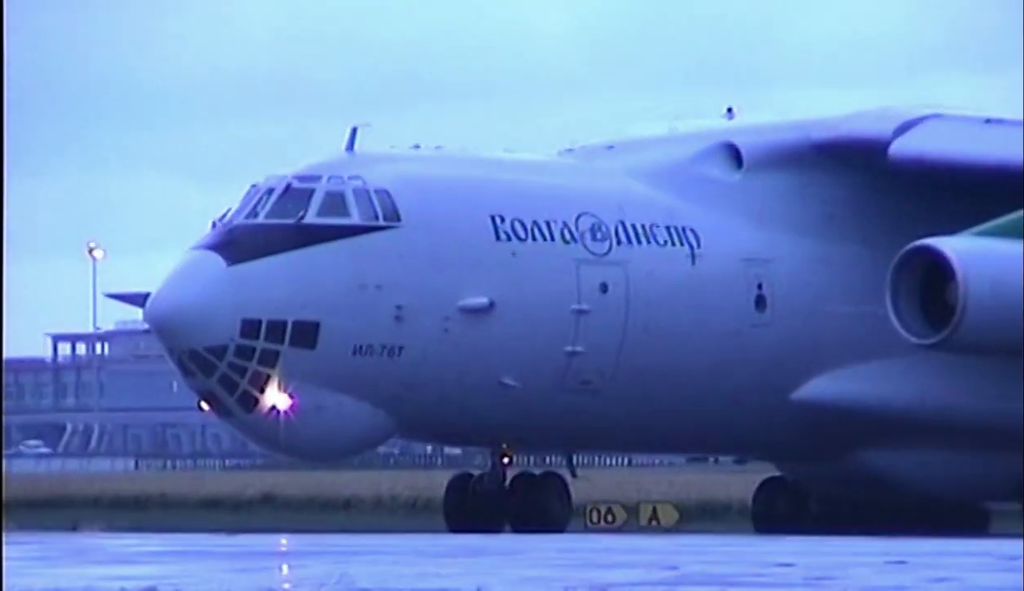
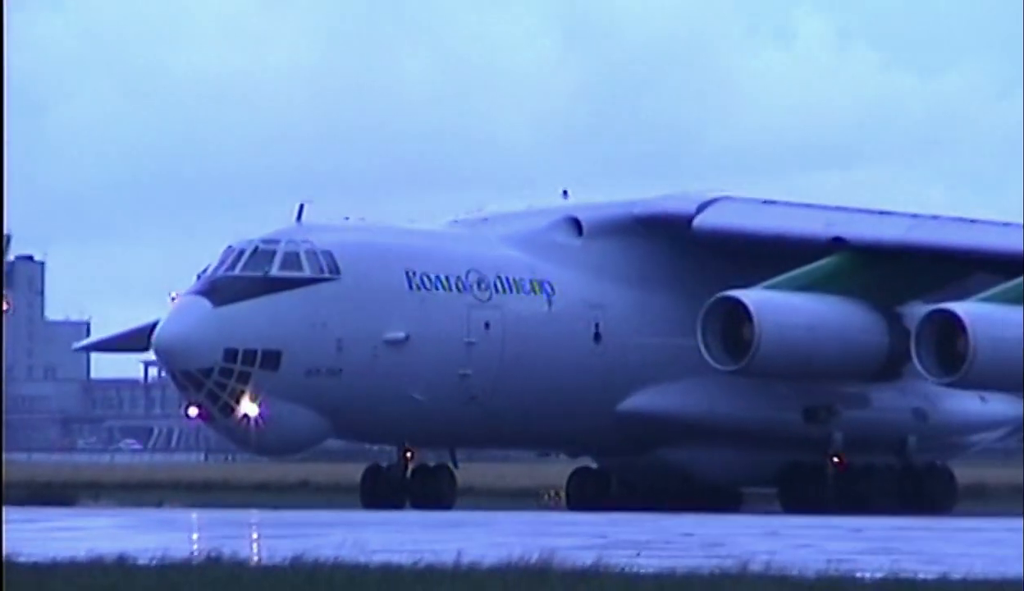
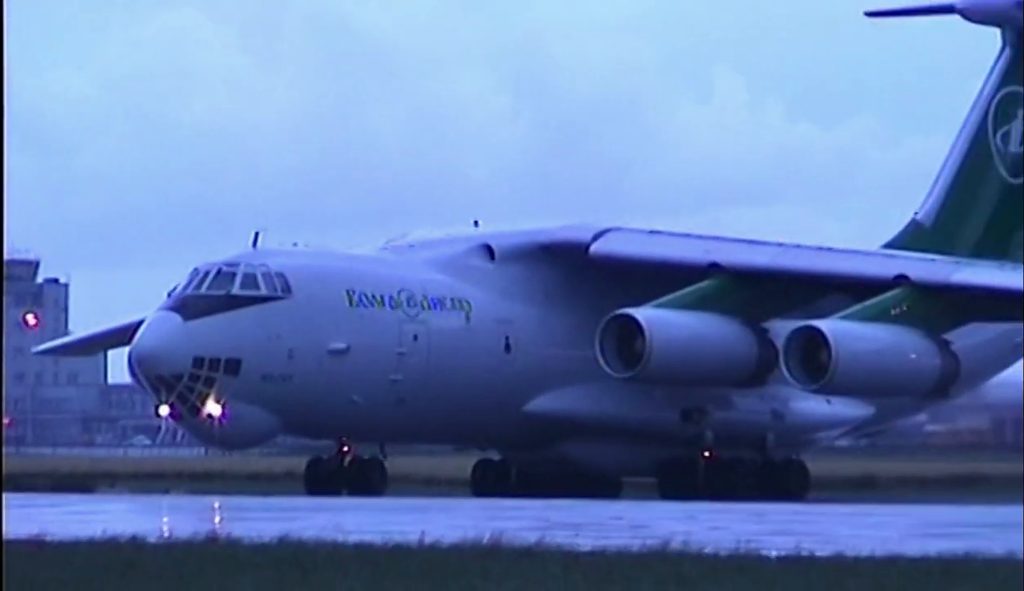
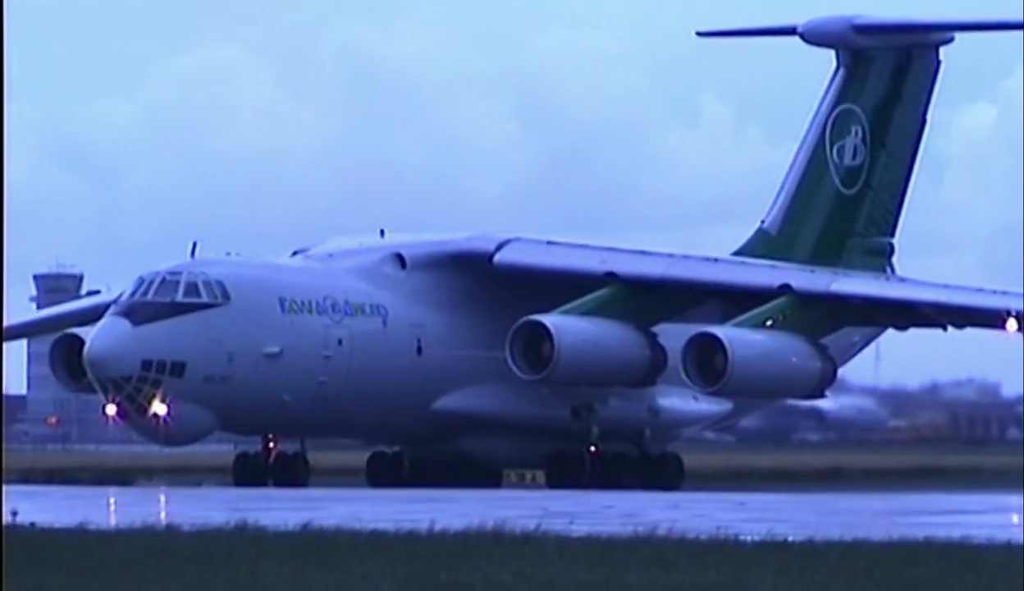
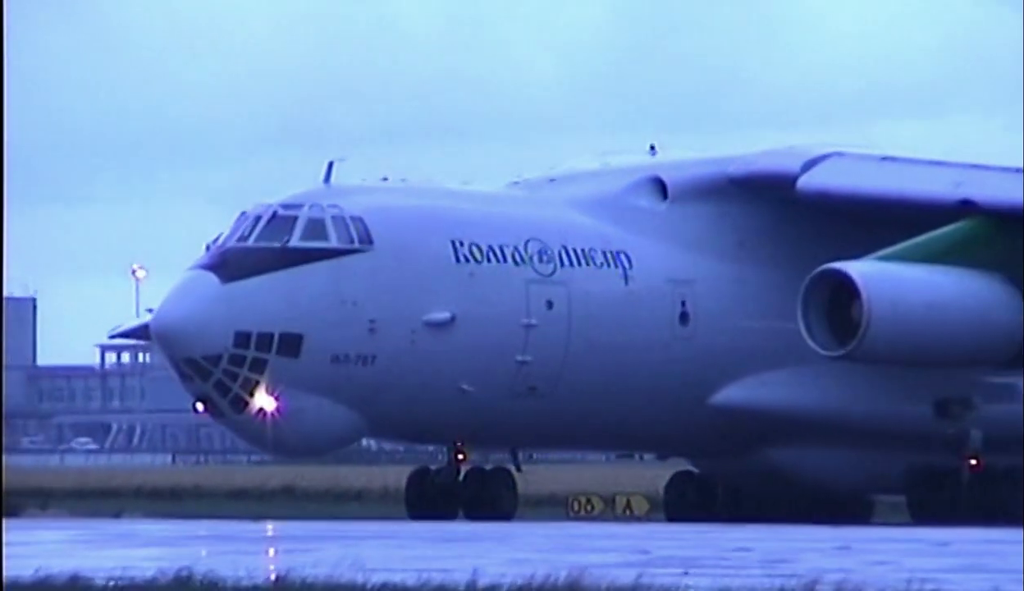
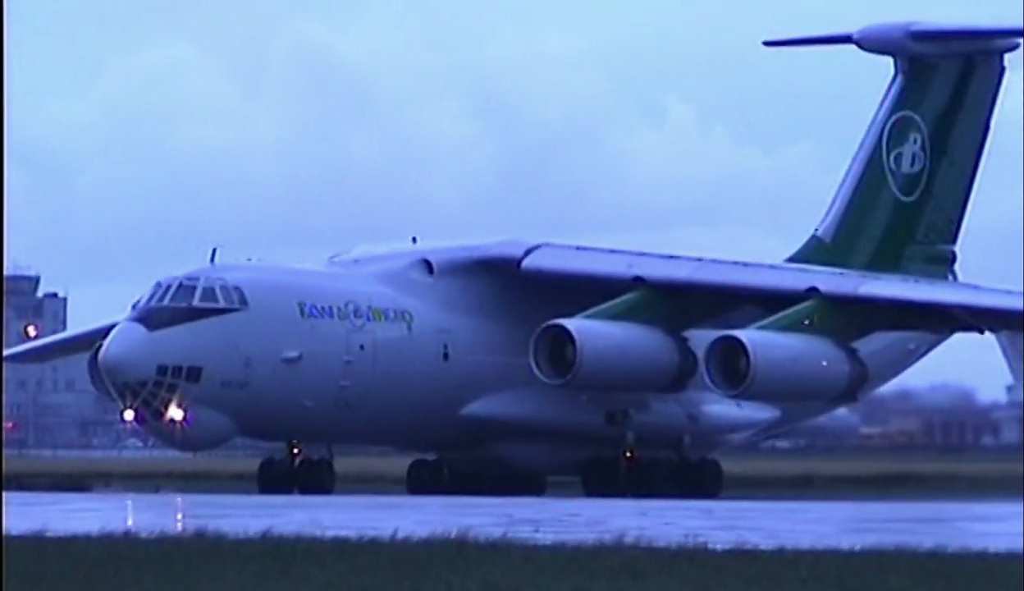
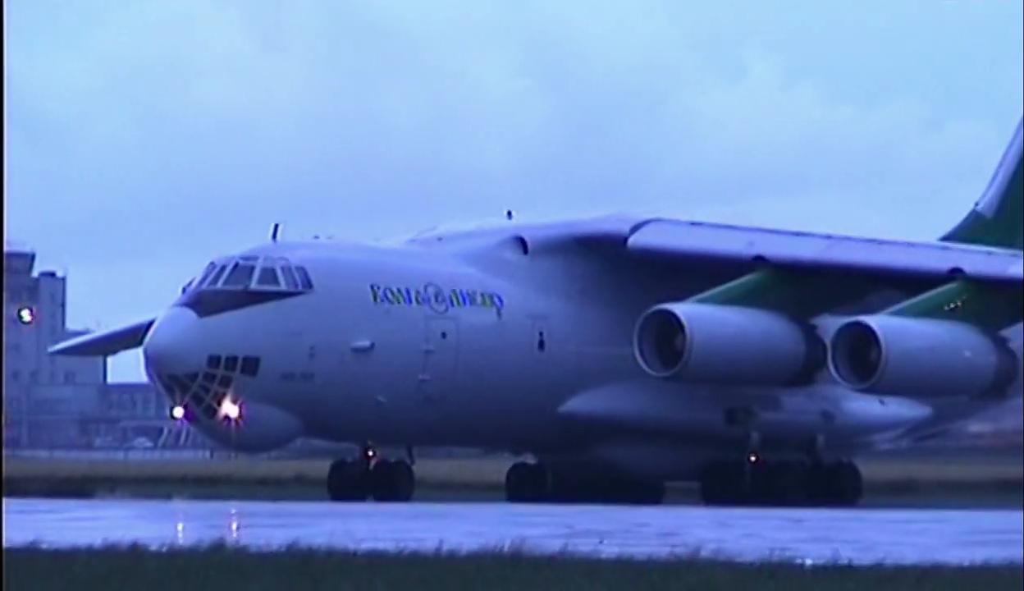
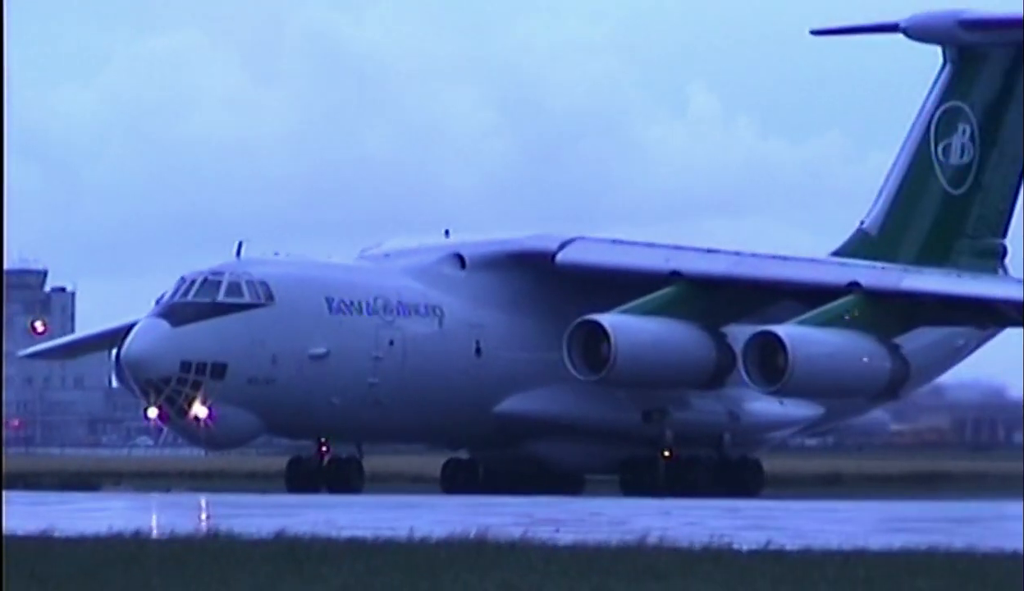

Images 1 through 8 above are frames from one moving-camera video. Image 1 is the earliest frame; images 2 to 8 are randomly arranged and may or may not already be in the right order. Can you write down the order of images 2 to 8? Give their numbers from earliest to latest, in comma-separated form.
5, 2, 7, 3, 8, 6, 4
